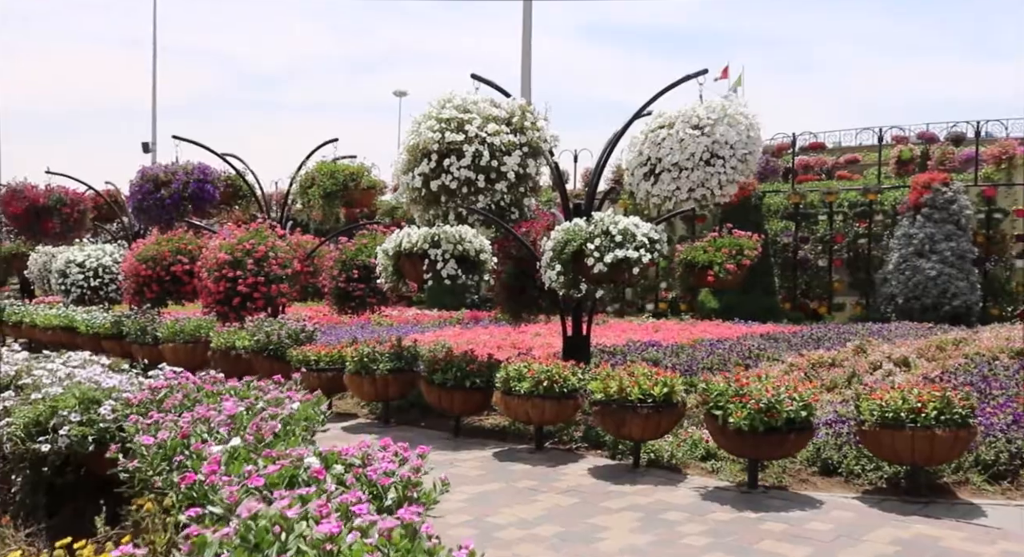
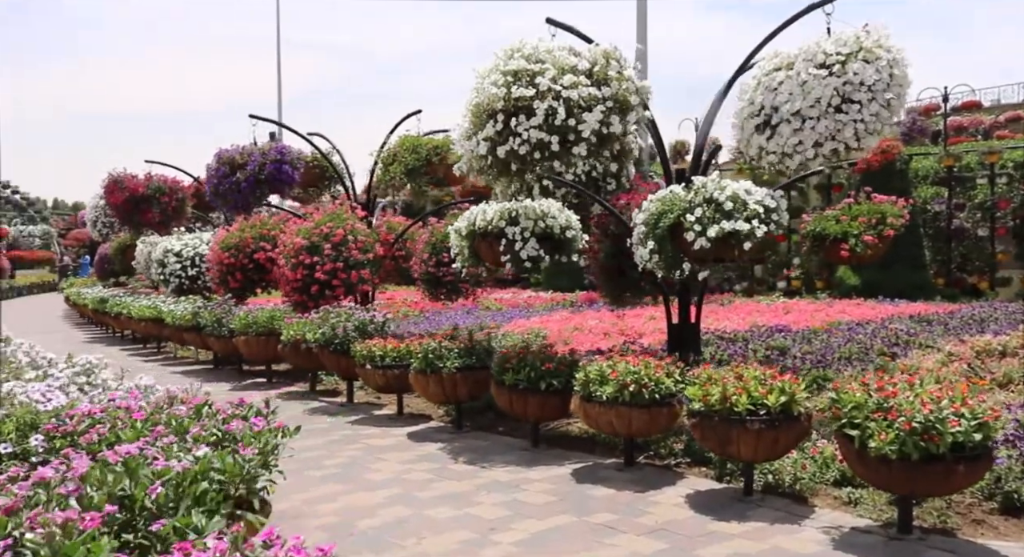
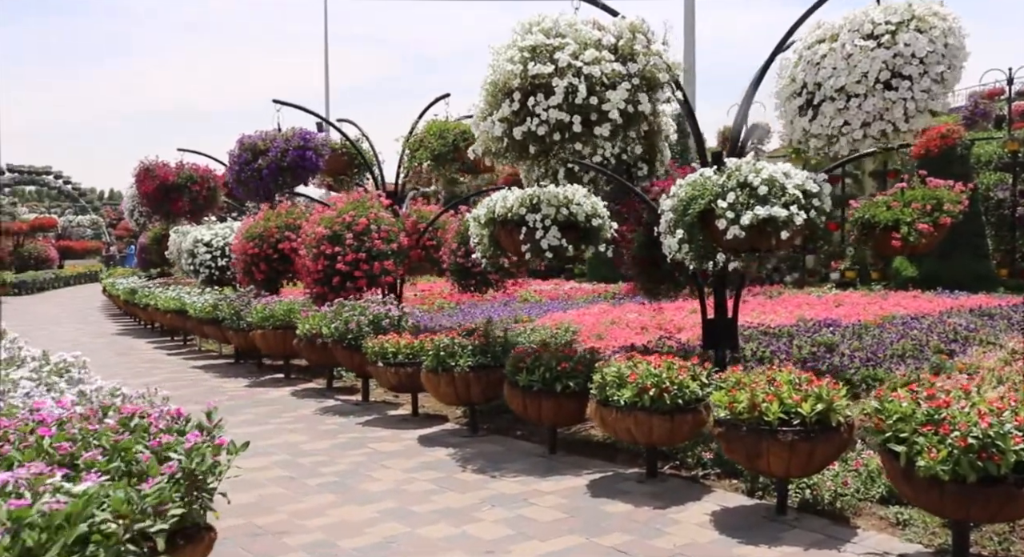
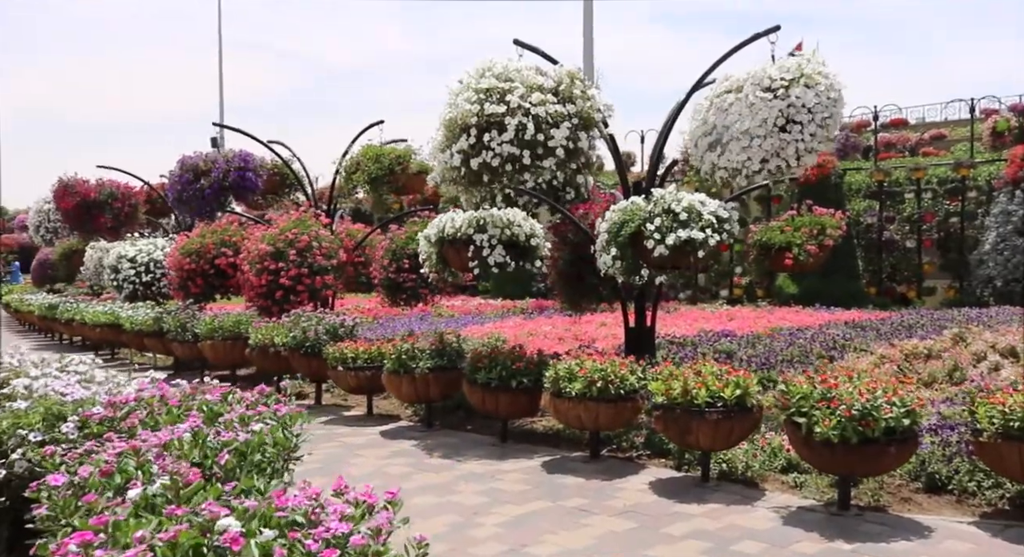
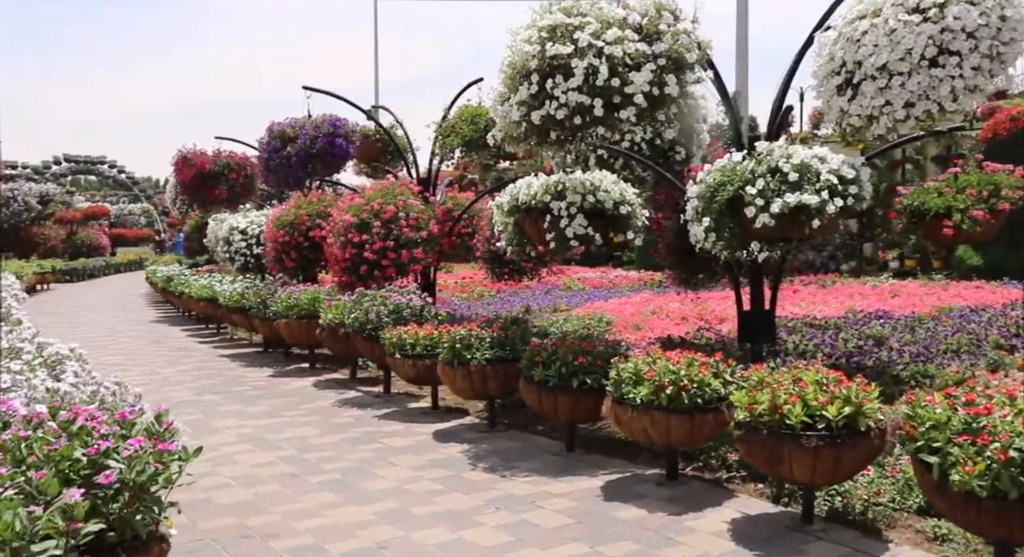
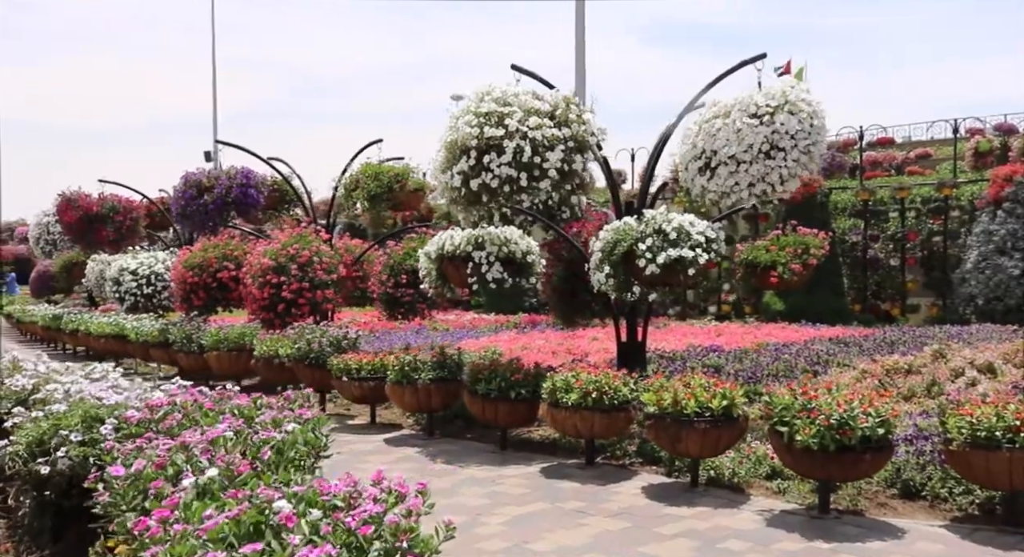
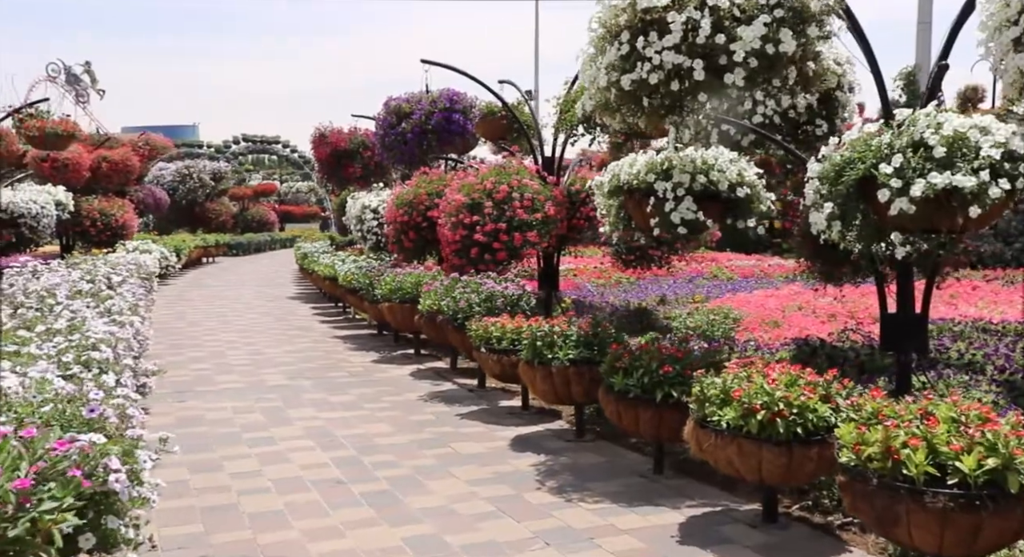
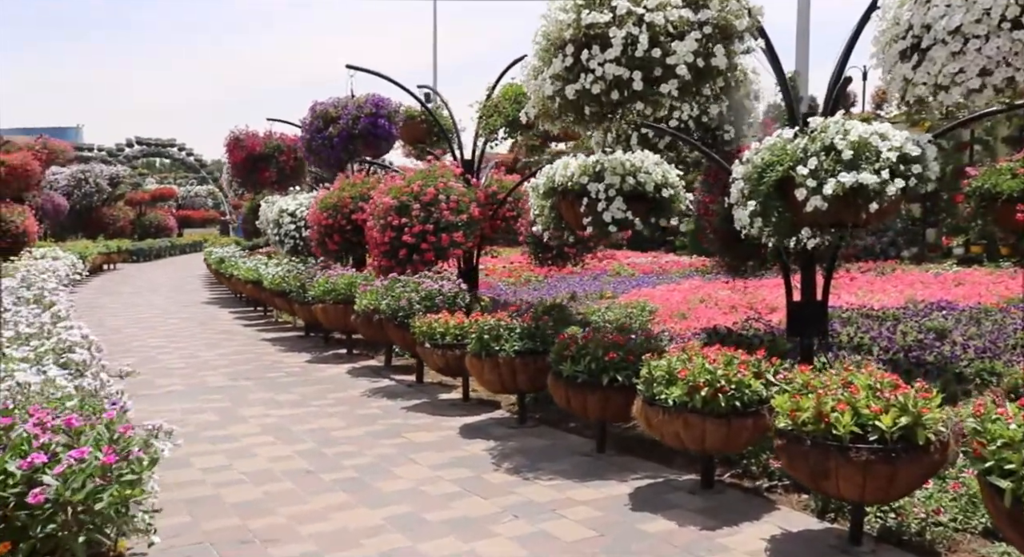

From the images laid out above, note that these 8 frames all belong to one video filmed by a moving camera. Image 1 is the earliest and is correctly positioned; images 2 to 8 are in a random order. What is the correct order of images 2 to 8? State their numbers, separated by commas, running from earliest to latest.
6, 4, 2, 3, 5, 8, 7
